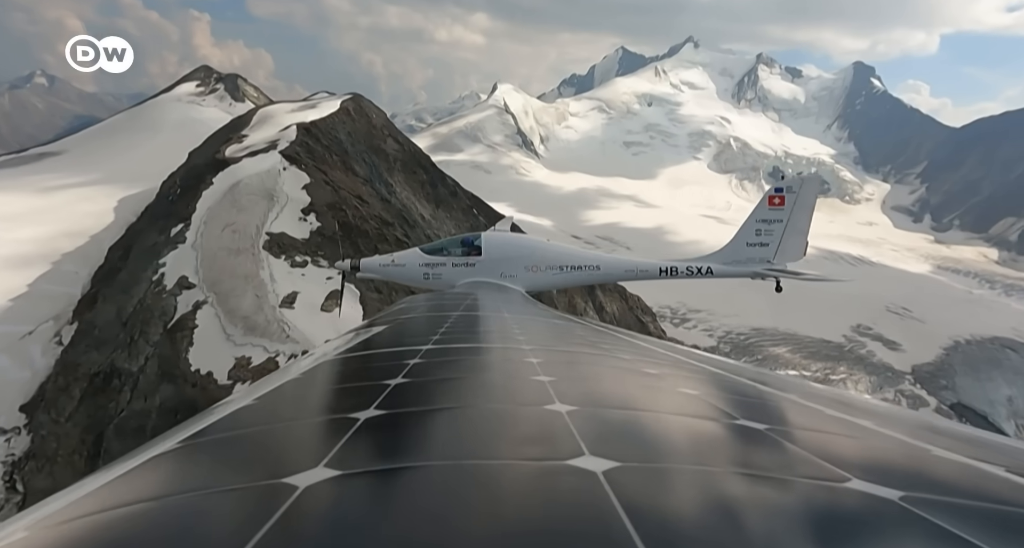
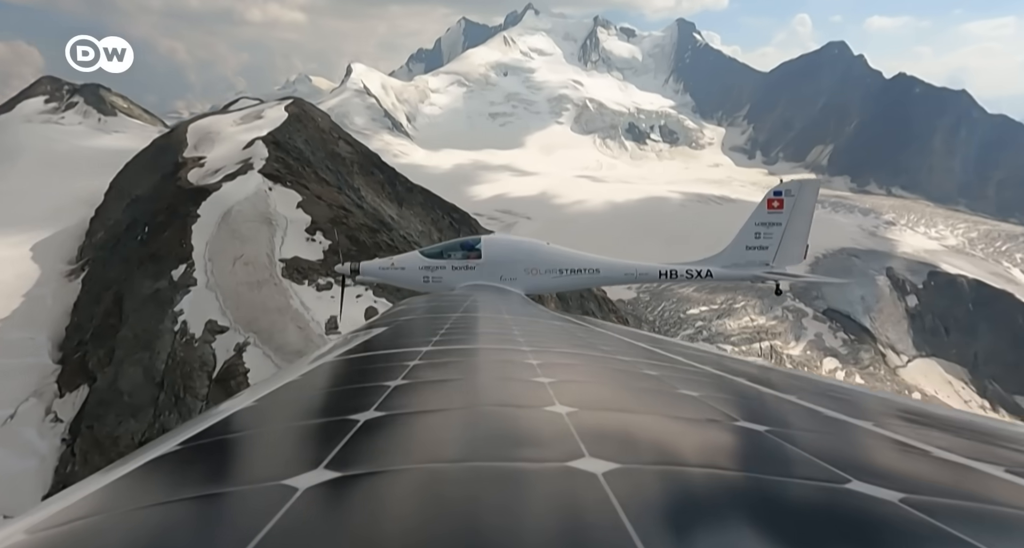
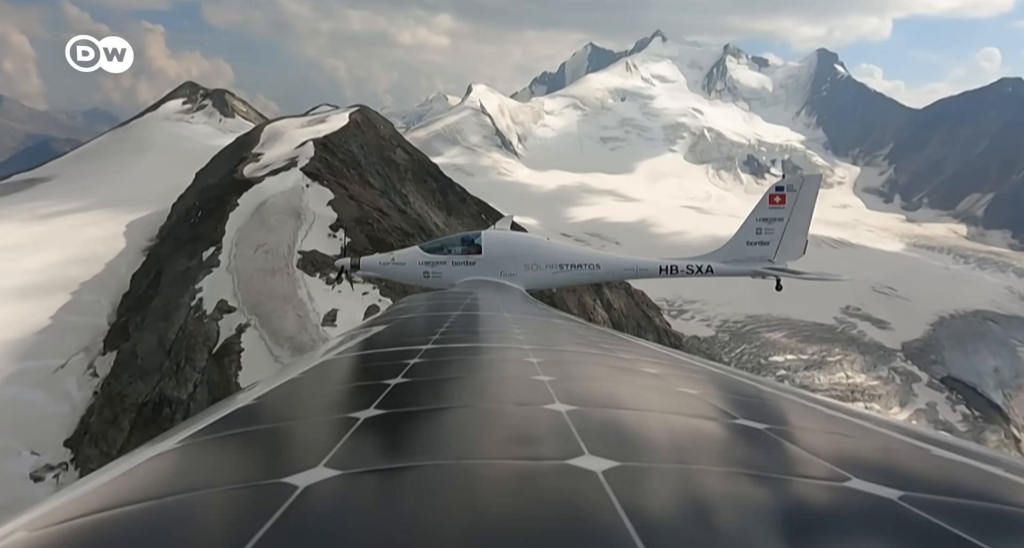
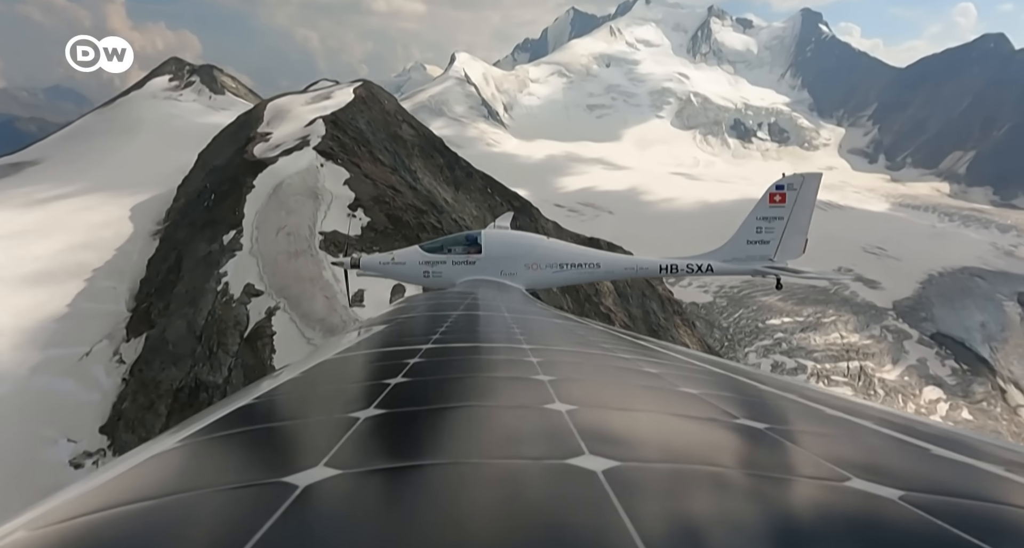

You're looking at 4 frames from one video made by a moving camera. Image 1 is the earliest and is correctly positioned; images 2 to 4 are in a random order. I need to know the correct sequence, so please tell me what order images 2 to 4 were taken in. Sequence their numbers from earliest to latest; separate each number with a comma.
3, 4, 2
